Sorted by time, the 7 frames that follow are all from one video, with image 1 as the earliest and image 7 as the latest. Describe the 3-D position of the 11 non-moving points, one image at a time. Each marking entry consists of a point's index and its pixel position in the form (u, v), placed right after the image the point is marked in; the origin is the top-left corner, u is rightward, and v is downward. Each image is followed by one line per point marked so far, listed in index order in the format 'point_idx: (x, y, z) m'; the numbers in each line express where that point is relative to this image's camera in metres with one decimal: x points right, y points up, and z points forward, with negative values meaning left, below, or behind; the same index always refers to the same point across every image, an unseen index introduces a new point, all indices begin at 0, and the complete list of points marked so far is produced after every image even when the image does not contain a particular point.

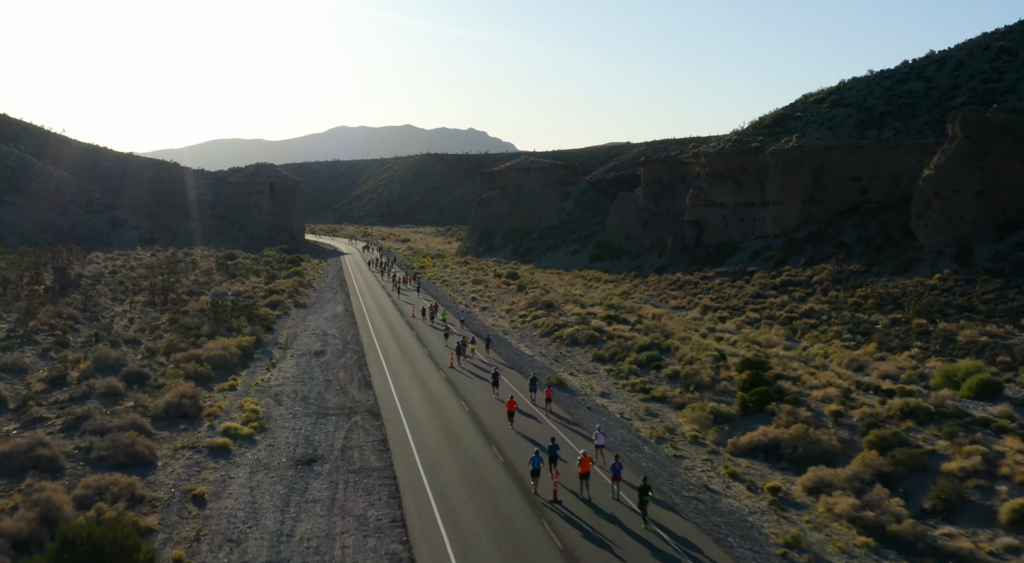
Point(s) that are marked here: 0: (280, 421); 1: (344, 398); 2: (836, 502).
0: (-5.7, -3.4, +17.1) m
1: (-4.6, -3.2, +19.0) m
2: (+5.9, -4.0, +12.5) m
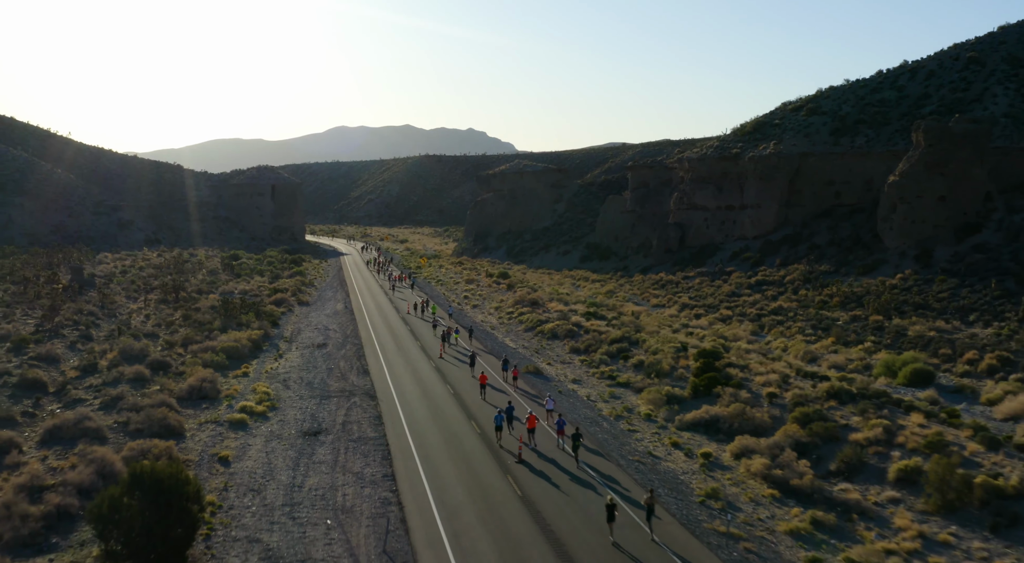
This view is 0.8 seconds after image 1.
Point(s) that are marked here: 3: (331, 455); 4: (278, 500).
0: (-6.3, -3.4, +19.6) m
1: (-5.2, -3.2, +21.5) m
2: (+5.3, -3.9, +15.0) m
3: (-4.0, -3.8, +15.2) m
4: (-4.4, -4.1, +13.0) m
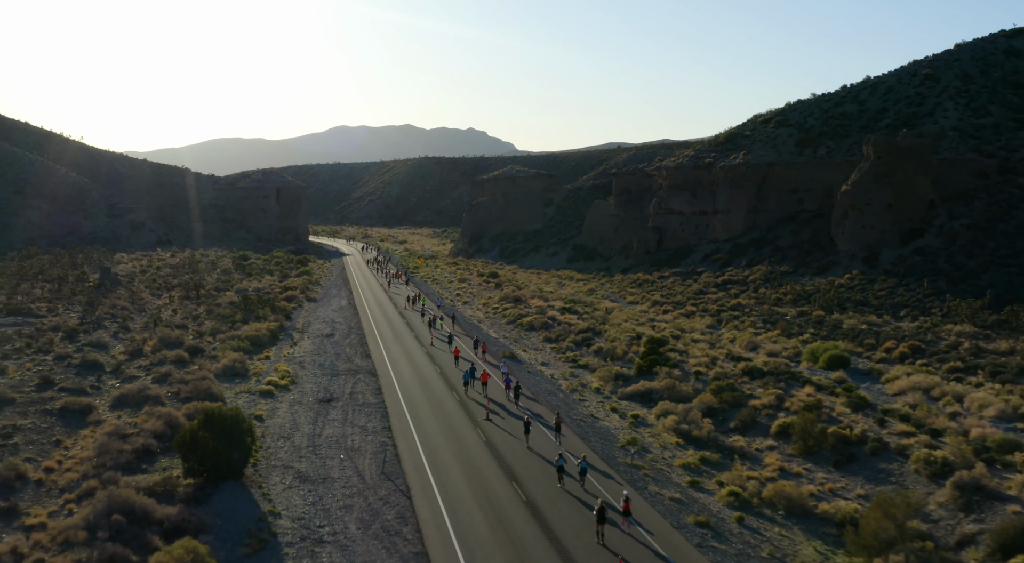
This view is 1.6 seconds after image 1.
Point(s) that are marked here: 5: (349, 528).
0: (-7.2, -3.4, +24.0) m
1: (-6.1, -3.1, +25.8) m
2: (+4.4, -3.9, +19.3) m
3: (-4.9, -3.8, +19.6) m
4: (-5.3, -4.0, +17.3) m
5: (-3.1, -4.6, +13.0) m
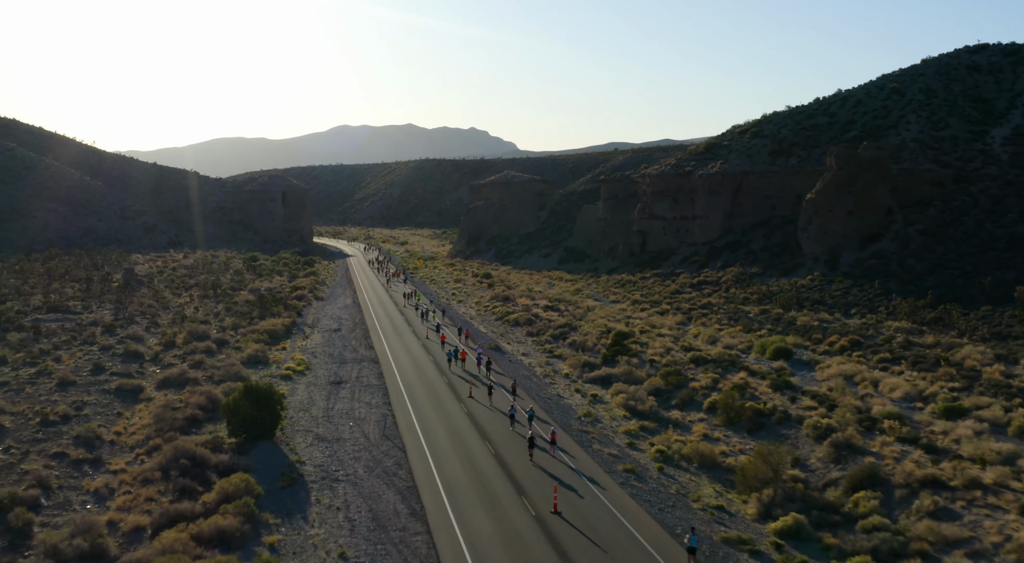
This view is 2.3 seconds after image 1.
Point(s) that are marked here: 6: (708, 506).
0: (-7.9, -3.4, +28.0) m
1: (-6.8, -3.1, +29.9) m
2: (+3.7, -4.0, +23.4) m
3: (-5.6, -3.8, +23.6) m
4: (-6.0, -4.1, +21.4) m
5: (-3.8, -4.7, +17.1) m
6: (+4.5, -5.1, +15.8) m
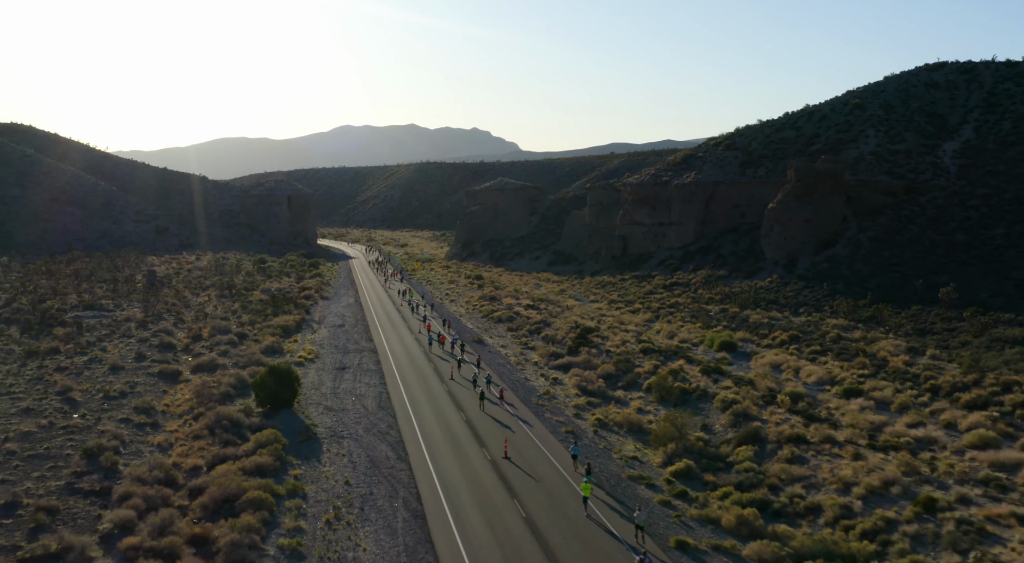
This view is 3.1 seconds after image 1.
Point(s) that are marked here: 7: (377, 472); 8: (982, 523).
0: (-8.9, -3.5, +33.0) m
1: (-7.8, -3.2, +34.8) m
2: (+2.7, -4.1, +28.3) m
3: (-6.7, -3.9, +28.6) m
4: (-7.1, -4.2, +26.3) m
5: (-4.9, -4.8, +22.0) m
6: (+3.4, -5.3, +20.8) m
7: (-3.7, -5.2, +18.8) m
8: (+10.5, -5.4, +15.4) m
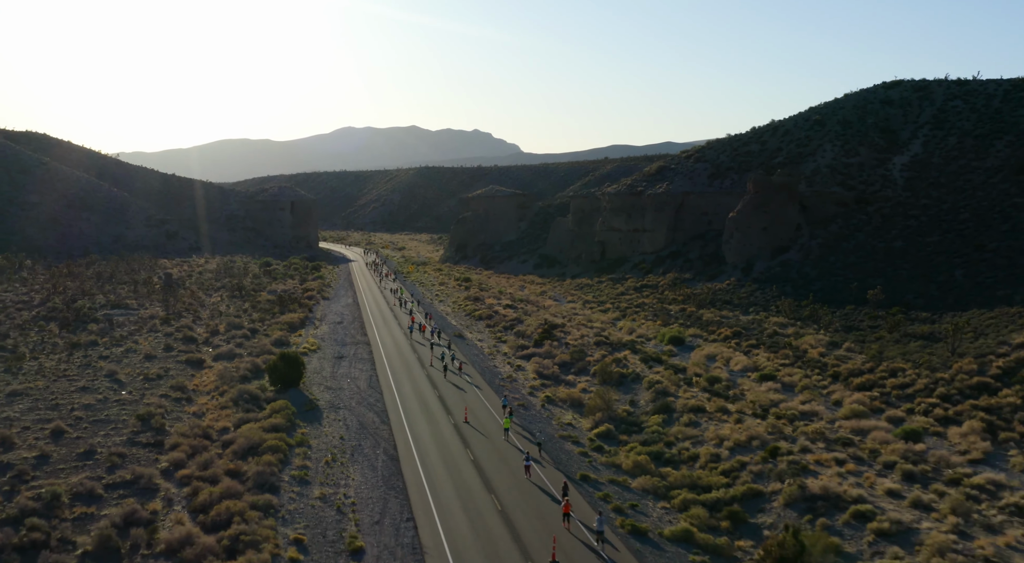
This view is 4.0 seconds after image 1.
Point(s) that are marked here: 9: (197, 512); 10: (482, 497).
0: (-10.4, -3.6, +38.5) m
1: (-9.3, -3.4, +40.4) m
2: (+1.2, -4.2, +33.8) m
3: (-8.1, -4.0, +34.1) m
4: (-8.6, -4.3, +31.9) m
5: (-6.4, -4.9, +27.6) m
6: (+1.9, -5.4, +26.3) m
7: (-5.2, -5.3, +24.3) m
8: (+9.0, -5.6, +20.9) m
9: (-8.2, -5.9, +17.8) m
10: (-0.8, -5.9, +19.0) m
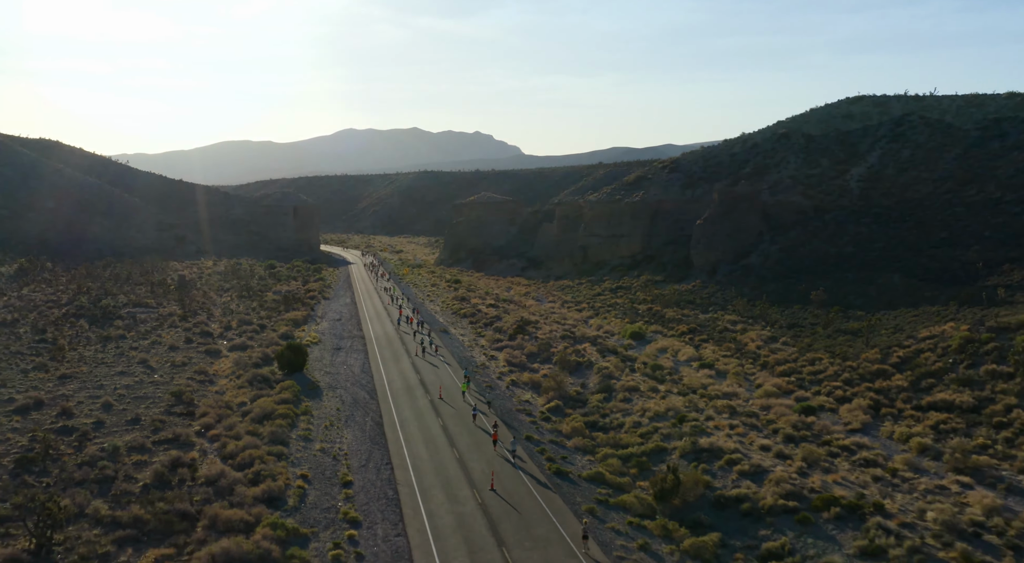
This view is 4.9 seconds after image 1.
0: (-11.9, -3.7, +44.0) m
1: (-10.8, -3.5, +45.8) m
2: (-0.3, -4.3, +39.3) m
3: (-9.6, -4.1, +39.6) m
4: (-10.1, -4.4, +37.4) m
5: (-7.9, -5.0, +33.0) m
6: (+0.4, -5.5, +31.7) m
7: (-6.7, -5.3, +29.8) m
8: (+7.5, -5.6, +26.3) m
9: (-9.7, -6.0, +23.3) m
10: (-2.4, -6.0, +24.5) m
